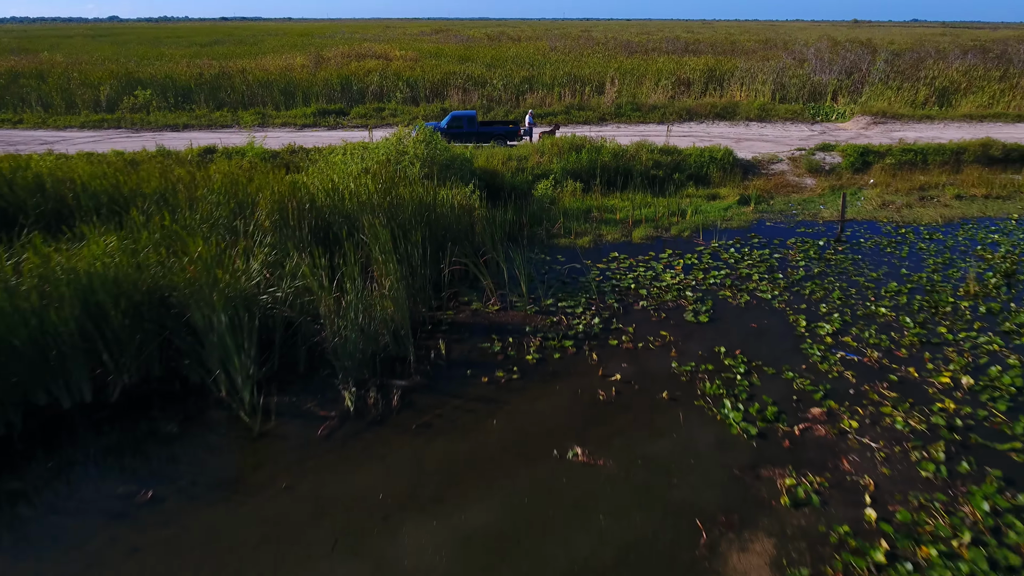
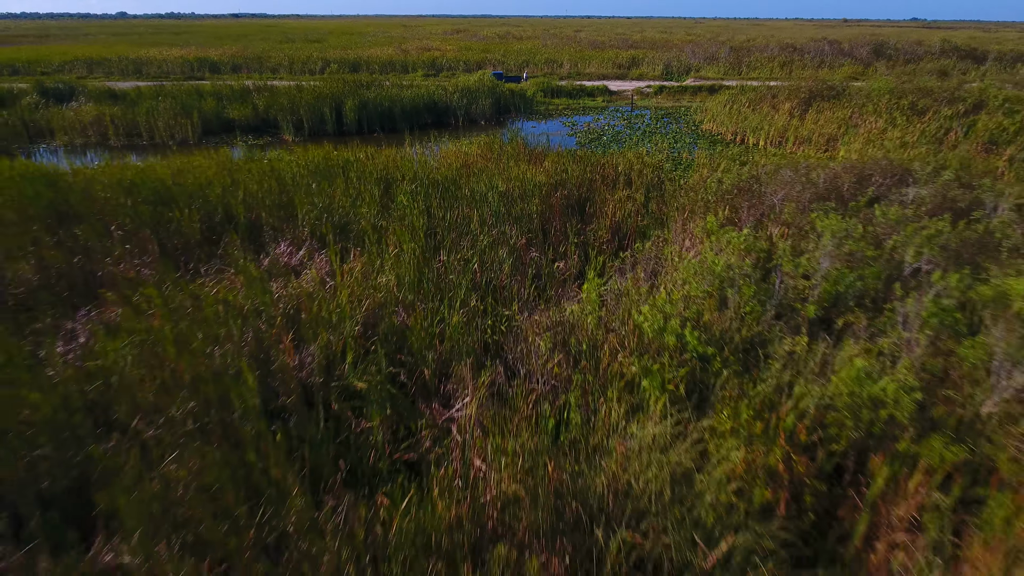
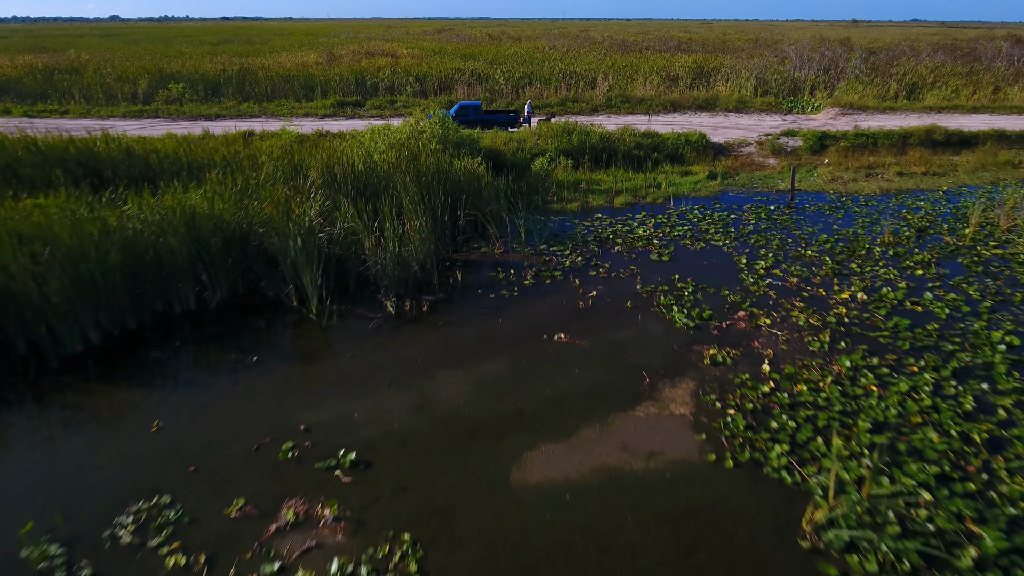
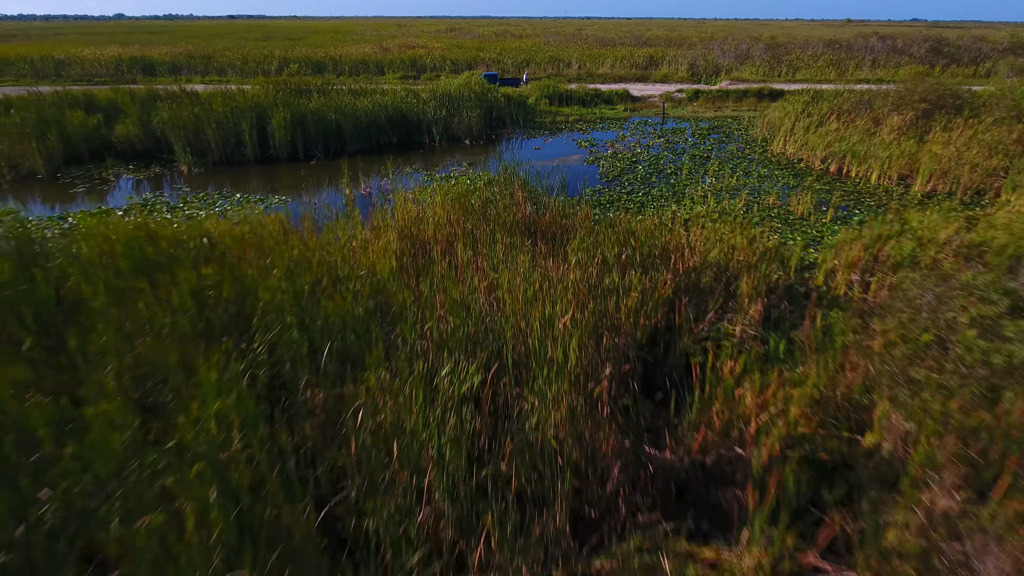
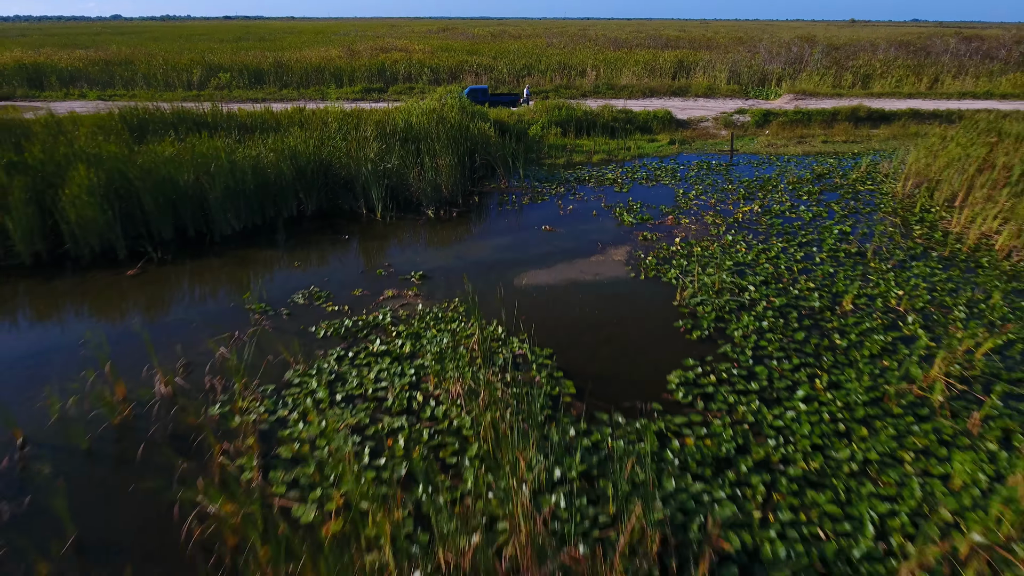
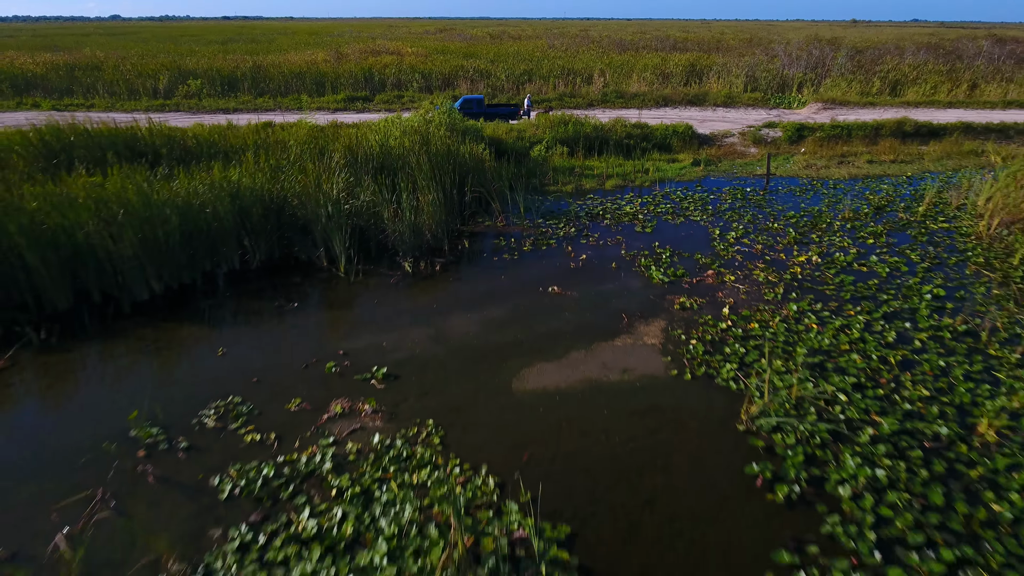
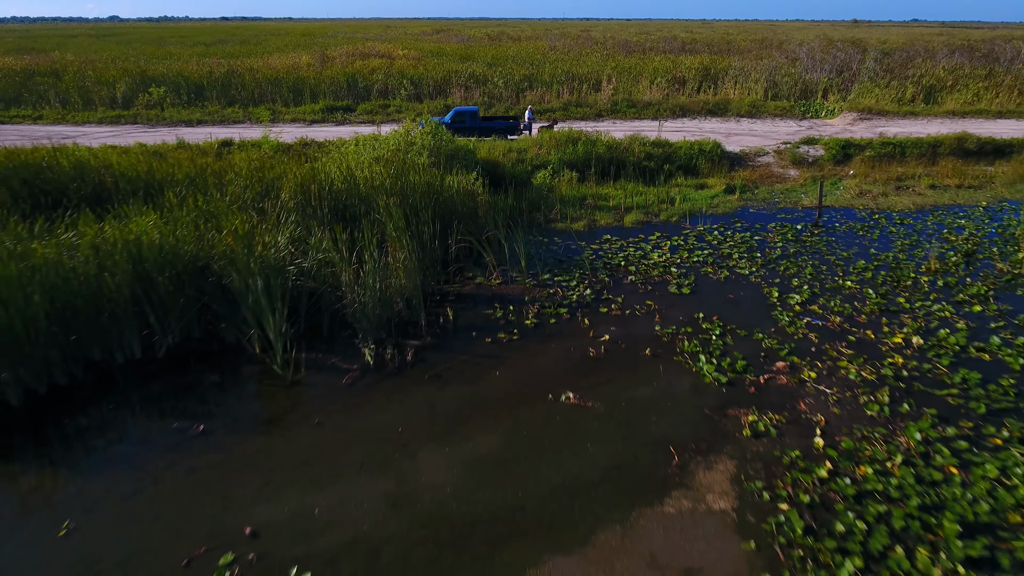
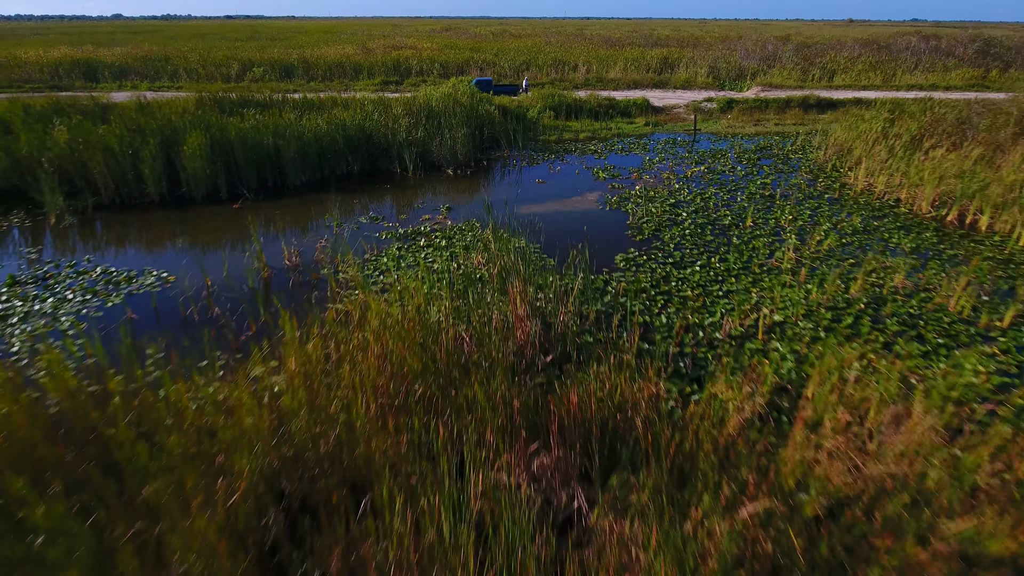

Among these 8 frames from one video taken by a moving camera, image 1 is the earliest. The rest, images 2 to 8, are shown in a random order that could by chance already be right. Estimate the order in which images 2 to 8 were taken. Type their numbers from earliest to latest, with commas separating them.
7, 3, 6, 5, 8, 4, 2
